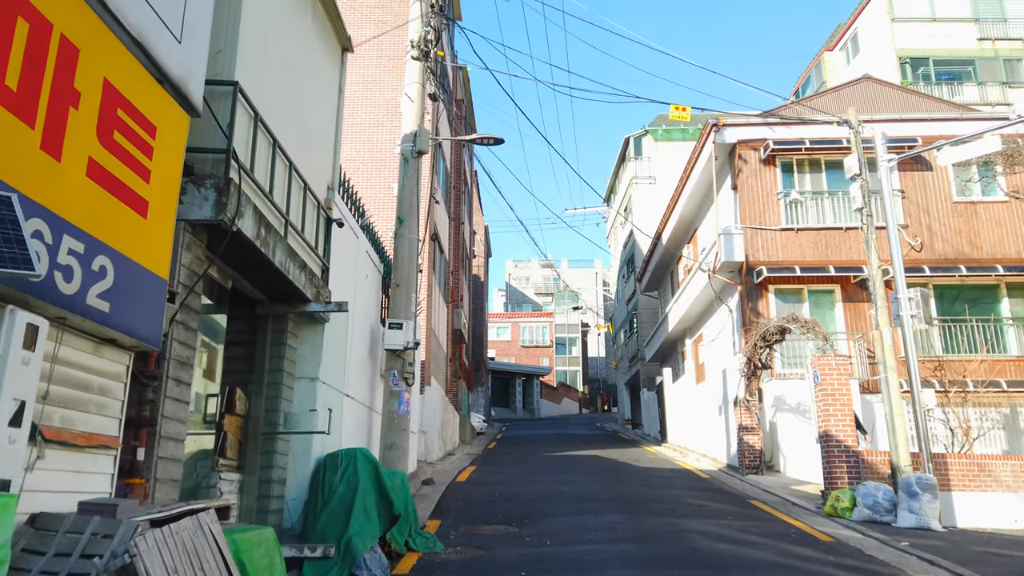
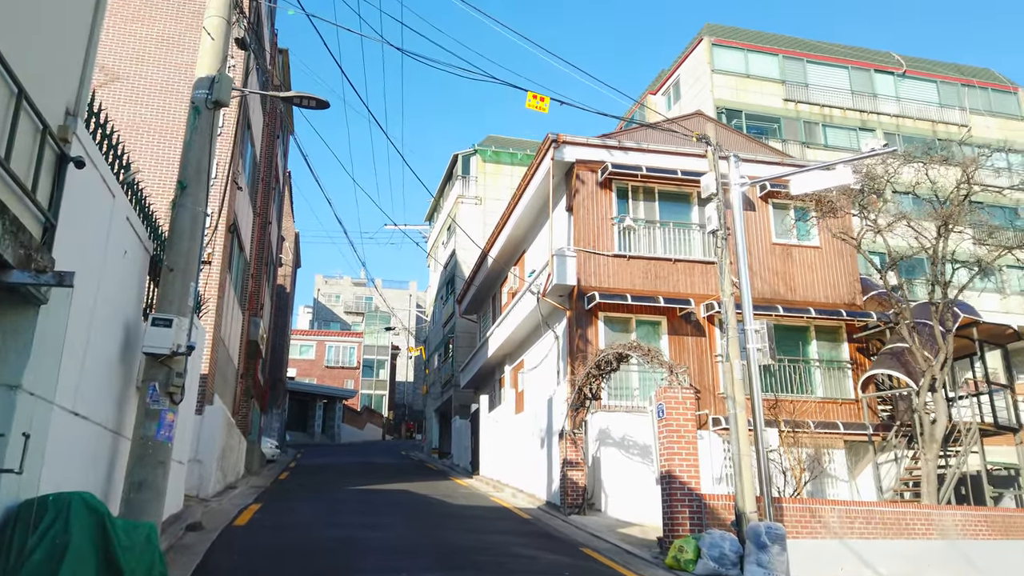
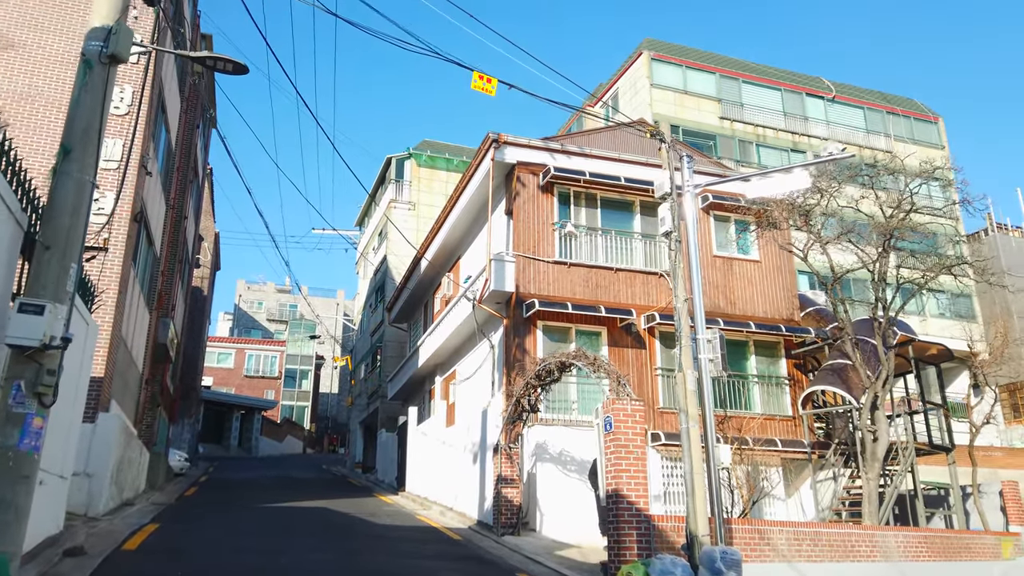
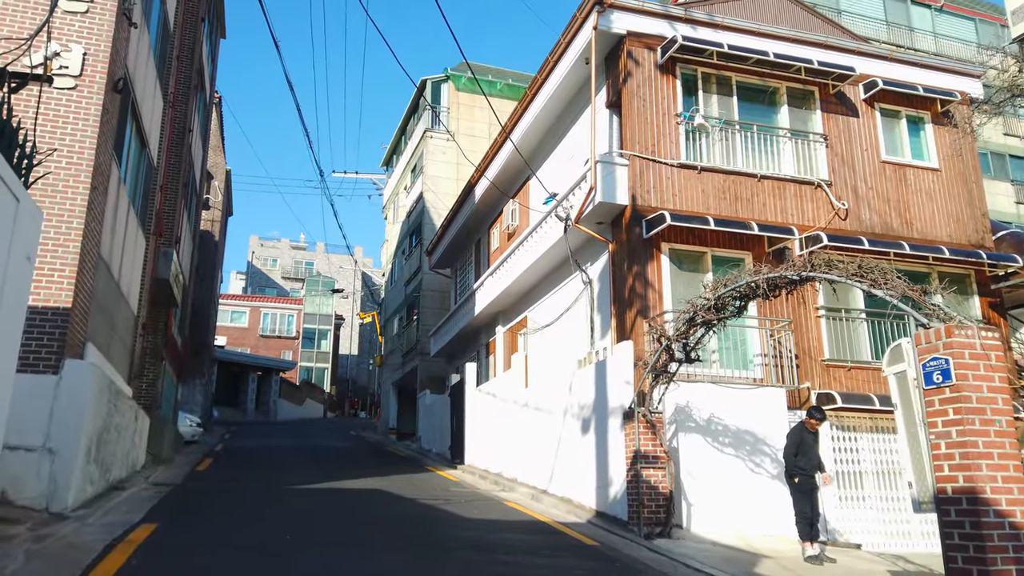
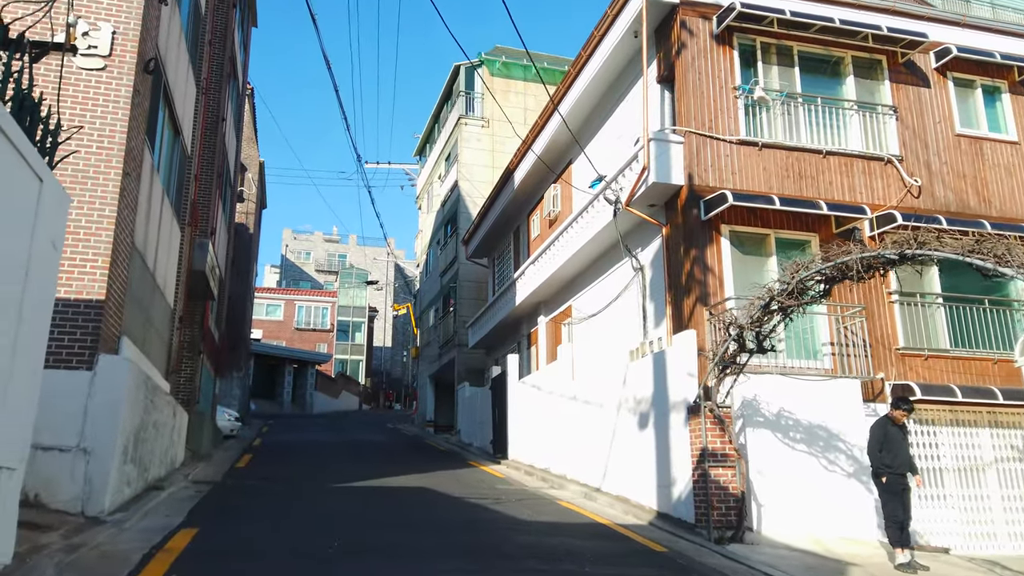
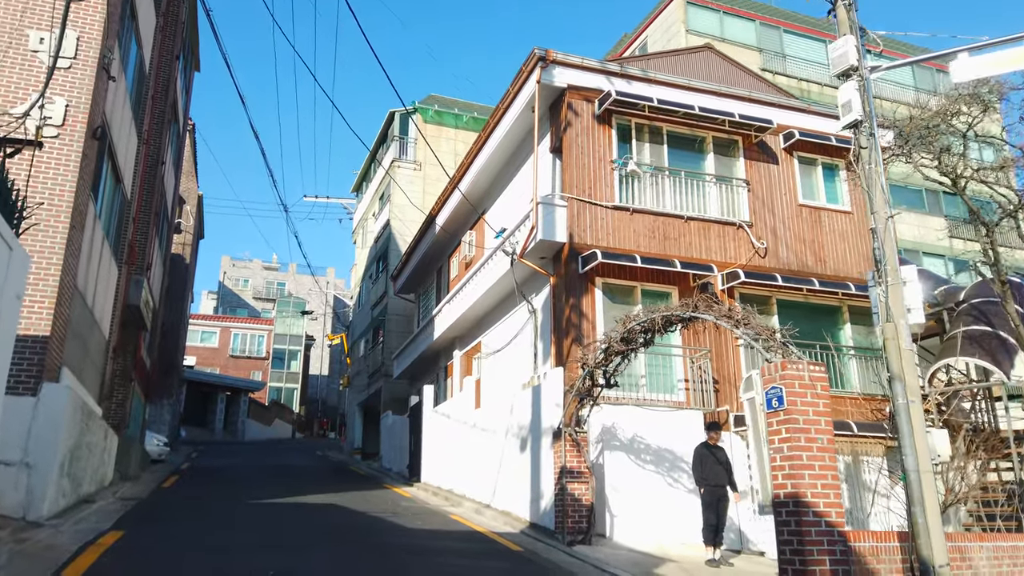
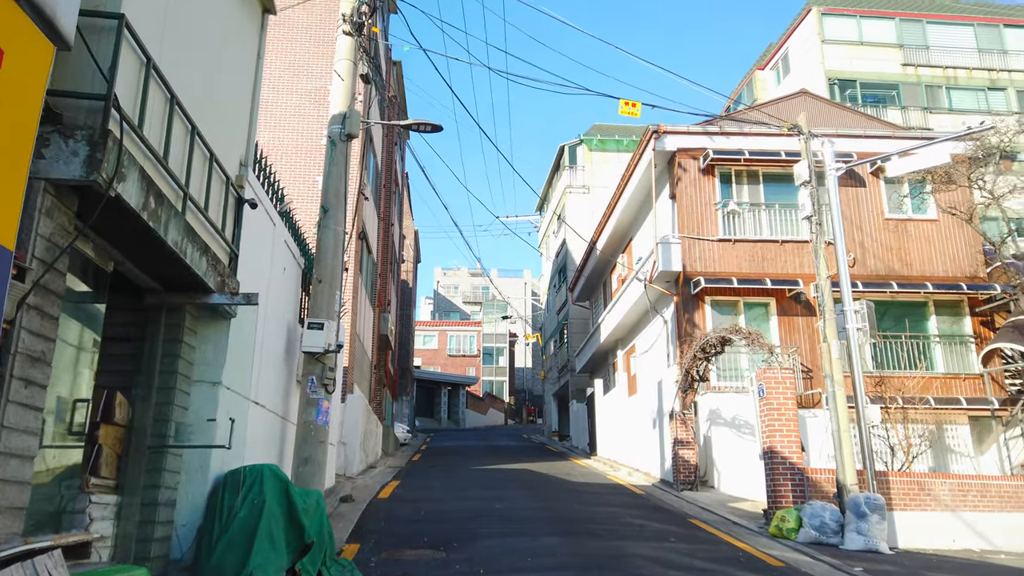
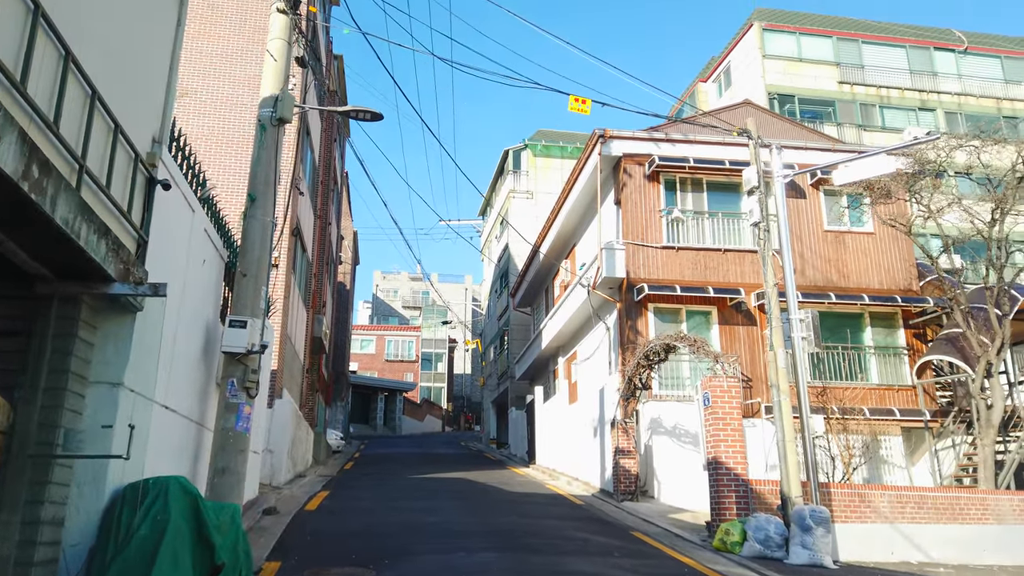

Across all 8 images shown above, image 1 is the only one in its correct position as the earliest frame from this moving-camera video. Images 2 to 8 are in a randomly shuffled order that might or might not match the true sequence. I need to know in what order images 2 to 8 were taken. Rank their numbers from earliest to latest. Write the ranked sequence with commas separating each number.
7, 8, 2, 3, 6, 4, 5
